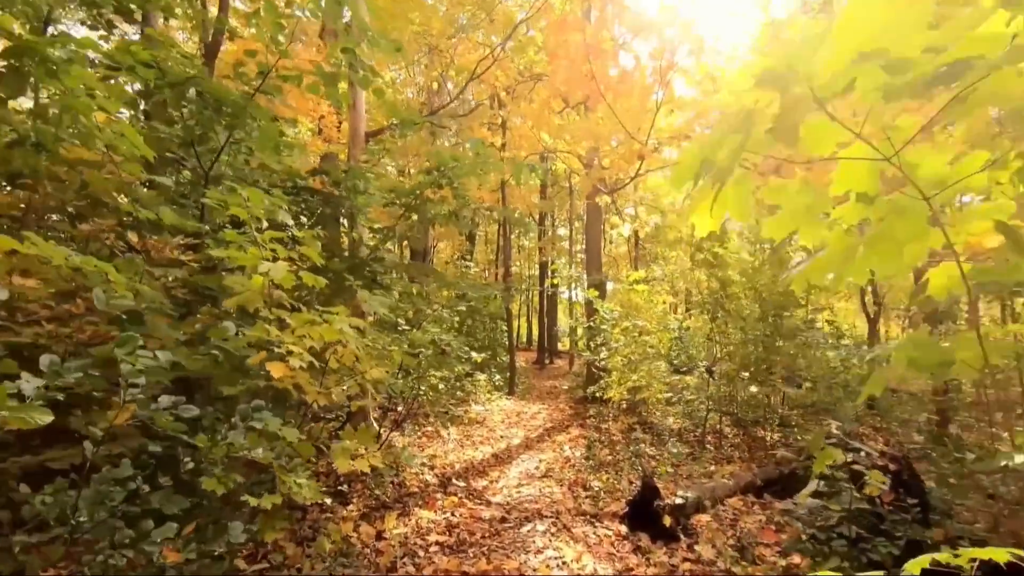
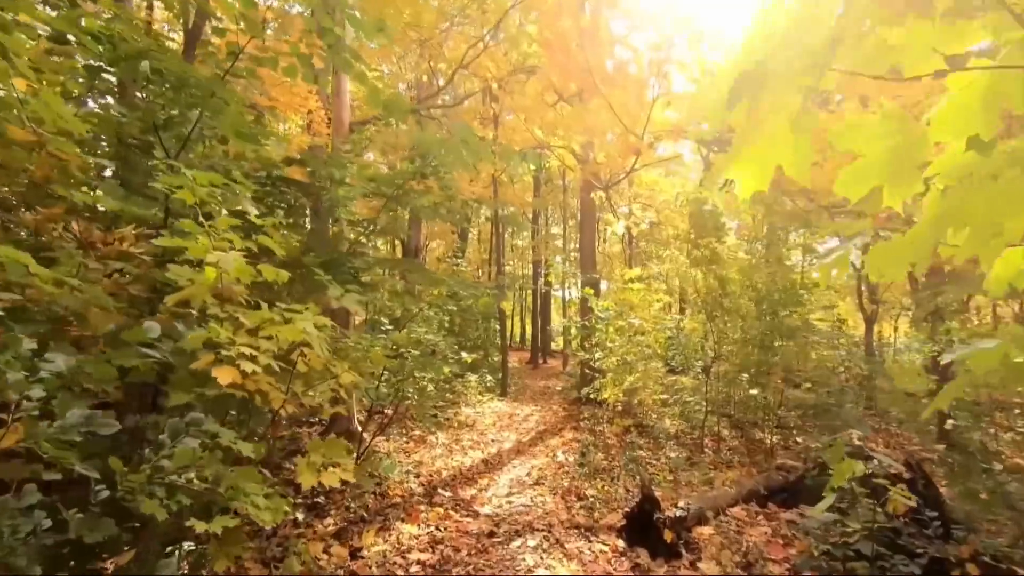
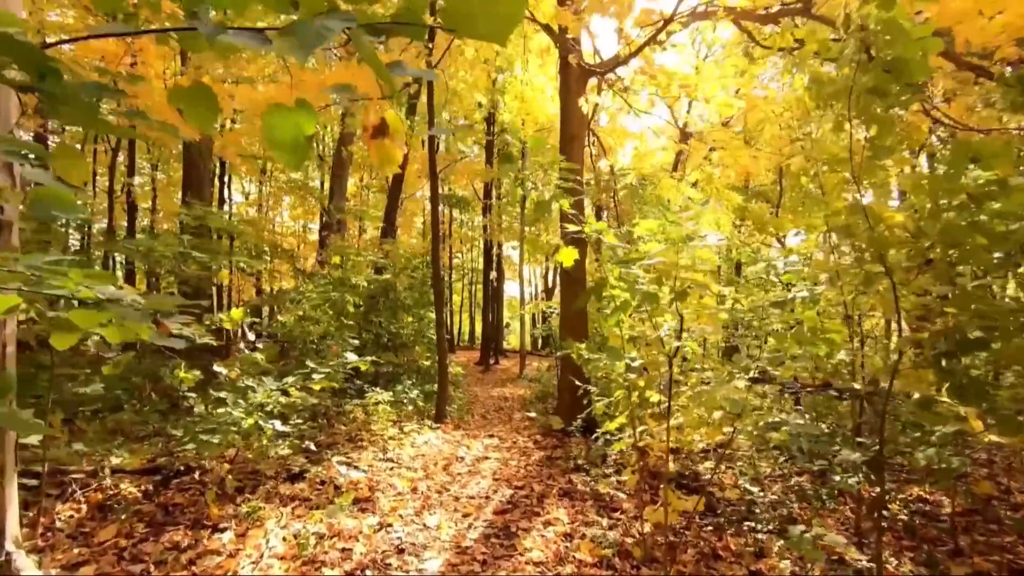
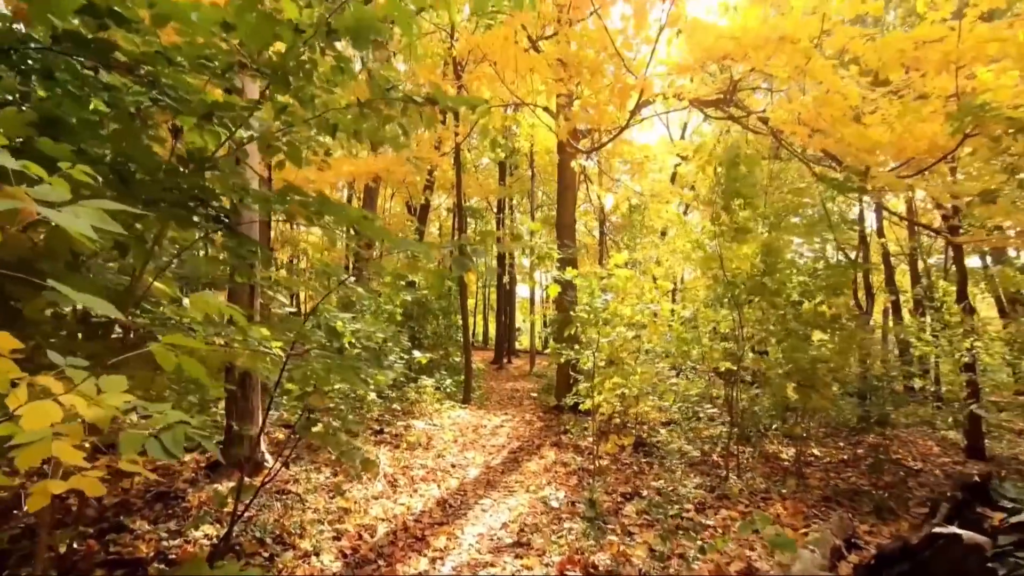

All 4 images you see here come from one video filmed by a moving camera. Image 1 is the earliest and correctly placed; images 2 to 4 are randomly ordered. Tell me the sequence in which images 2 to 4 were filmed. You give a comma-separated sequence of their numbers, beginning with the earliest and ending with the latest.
2, 4, 3
